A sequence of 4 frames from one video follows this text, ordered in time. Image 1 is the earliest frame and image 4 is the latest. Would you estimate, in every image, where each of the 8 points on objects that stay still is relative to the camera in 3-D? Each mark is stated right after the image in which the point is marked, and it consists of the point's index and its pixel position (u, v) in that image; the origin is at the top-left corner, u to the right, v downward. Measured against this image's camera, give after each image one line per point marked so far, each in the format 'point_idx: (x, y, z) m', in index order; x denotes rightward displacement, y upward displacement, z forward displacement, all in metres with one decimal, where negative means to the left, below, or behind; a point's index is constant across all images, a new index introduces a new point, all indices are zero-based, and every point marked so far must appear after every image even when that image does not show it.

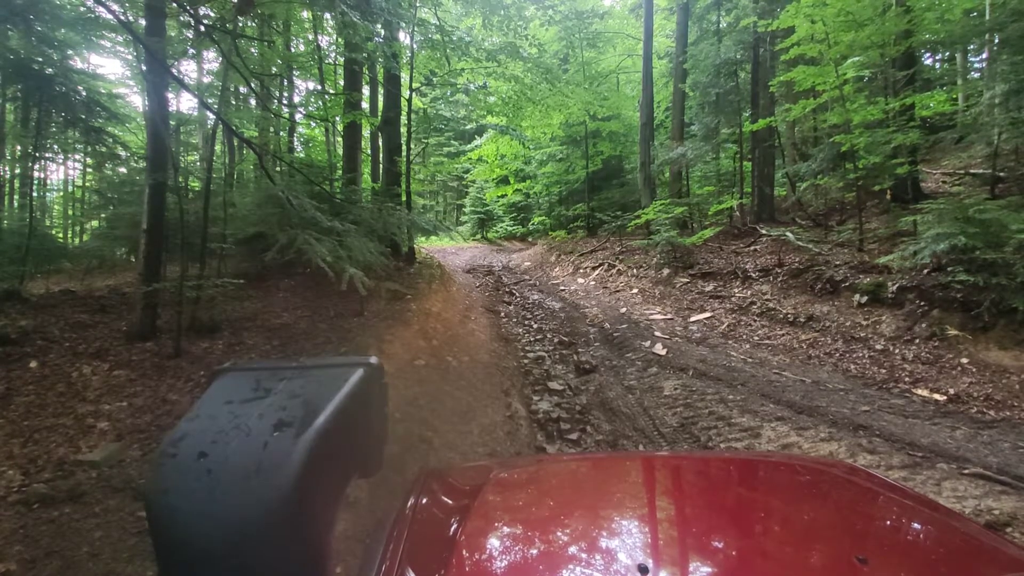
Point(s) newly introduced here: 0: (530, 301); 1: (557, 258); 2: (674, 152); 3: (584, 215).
0: (+0.3, -0.2, +9.5) m
1: (+1.1, +0.7, +13.7) m
2: (+3.5, +2.9, +12.1) m
3: (+2.2, +2.2, +17.1) m
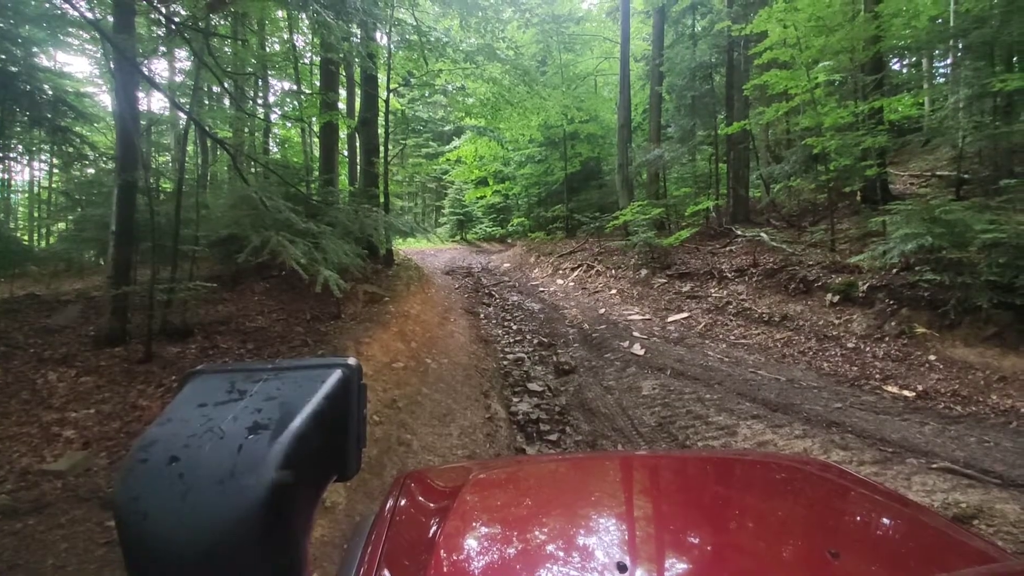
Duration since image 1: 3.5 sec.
0: (0.0, -0.2, +9.5) m
1: (+0.6, +0.7, +13.7) m
2: (+3.0, +2.9, +12.2) m
3: (+1.6, +2.2, +17.2) m
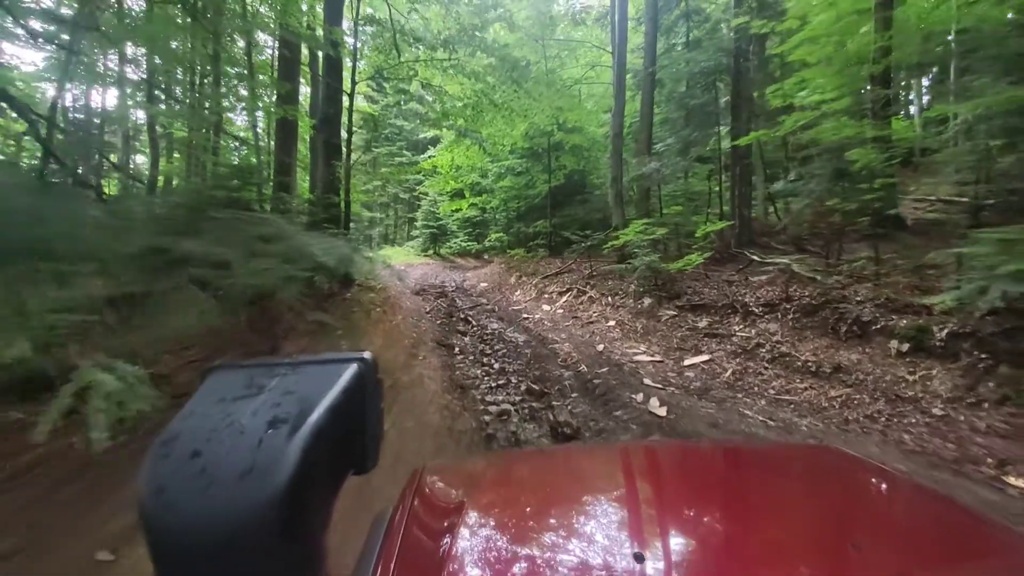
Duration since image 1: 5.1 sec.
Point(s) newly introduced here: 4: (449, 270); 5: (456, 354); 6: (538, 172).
0: (-0.4, -0.6, +8.3) m
1: (+0.1, +0.2, +12.6) m
2: (+2.6, +2.4, +11.3) m
3: (+0.9, +1.6, +16.2) m
4: (-1.9, +0.6, +17.1) m
5: (-0.7, -0.8, +7.3) m
6: (+0.7, +3.3, +16.2) m
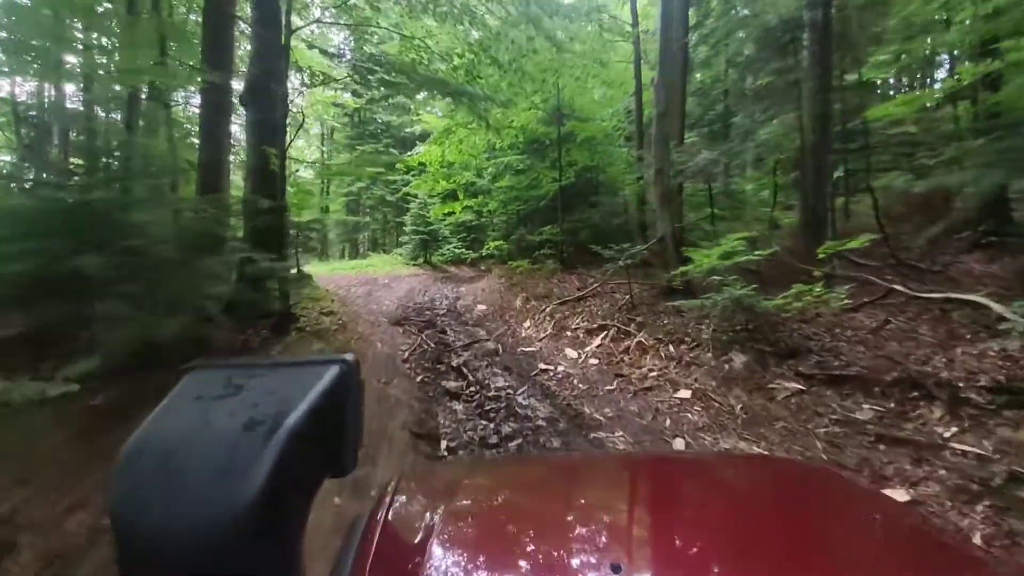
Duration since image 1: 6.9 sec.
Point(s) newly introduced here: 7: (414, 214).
0: (-0.2, -1.0, +6.0) m
1: (+0.2, -0.2, +10.3) m
2: (+2.7, +2.0, +9.0) m
3: (+1.0, +1.2, +13.9) m
4: (-1.9, +0.1, +14.7) m
5: (-0.6, -1.2, +5.0) m
6: (+0.7, +2.9, +13.9) m
7: (-3.3, +2.5, +19.2) m
